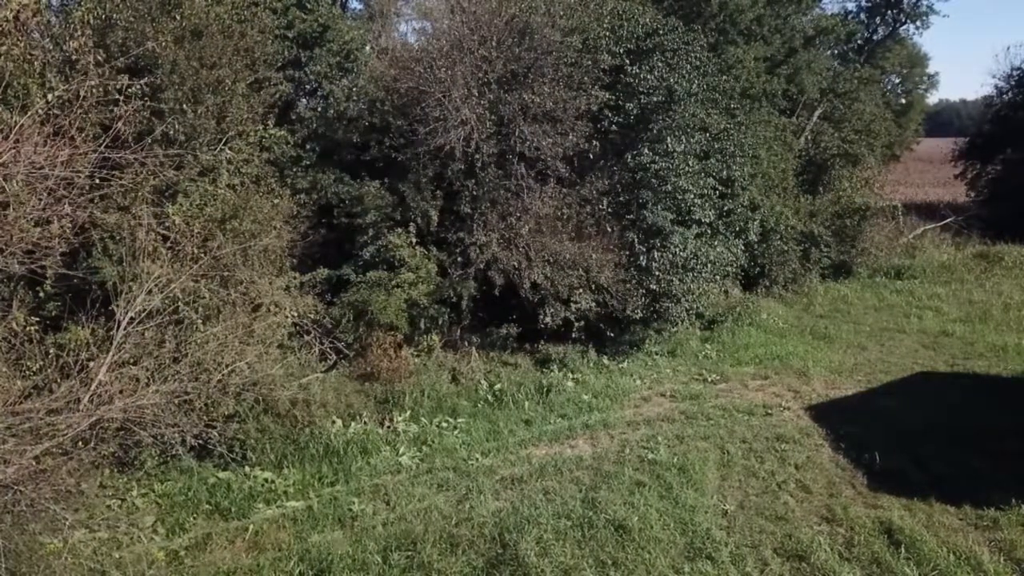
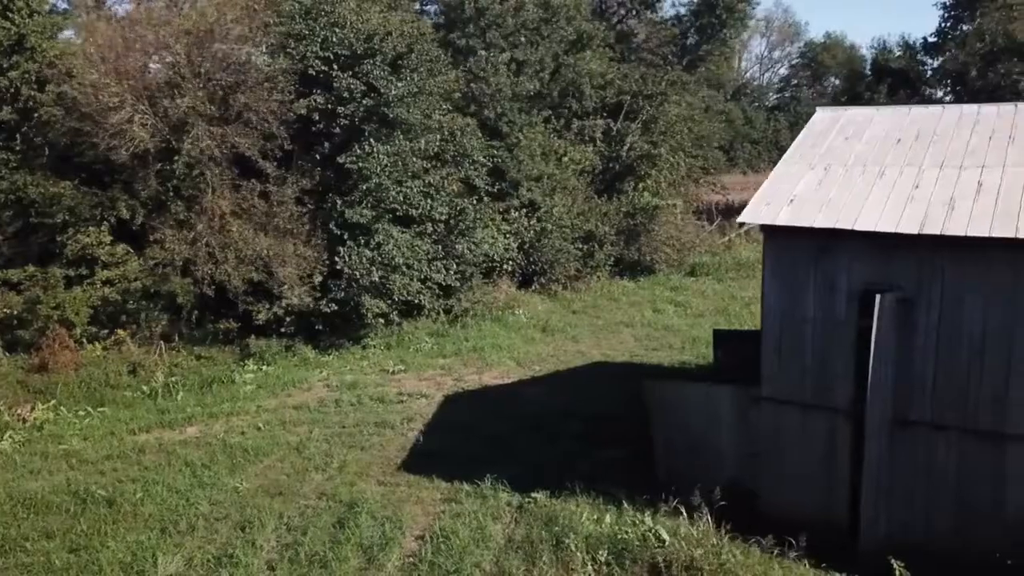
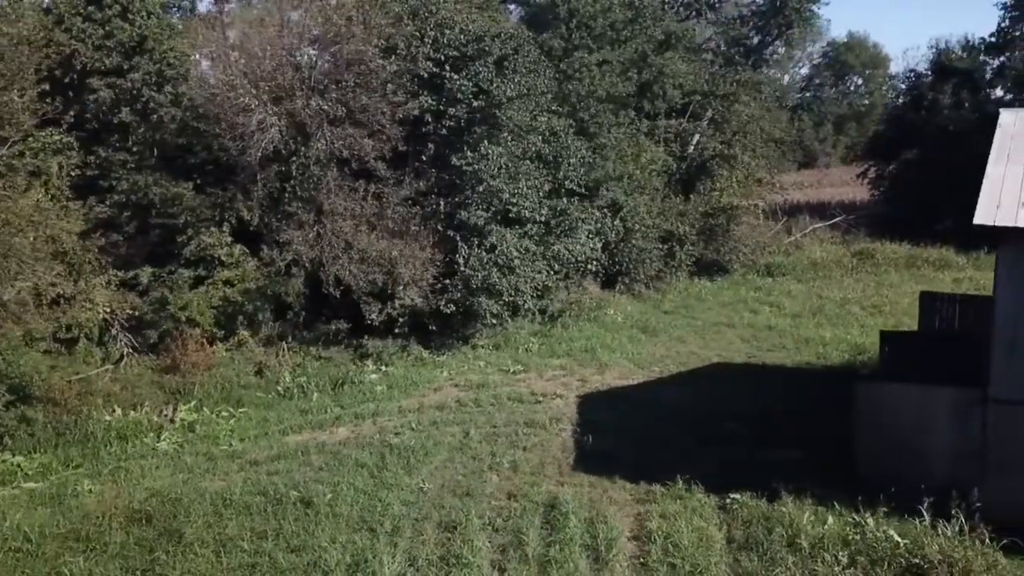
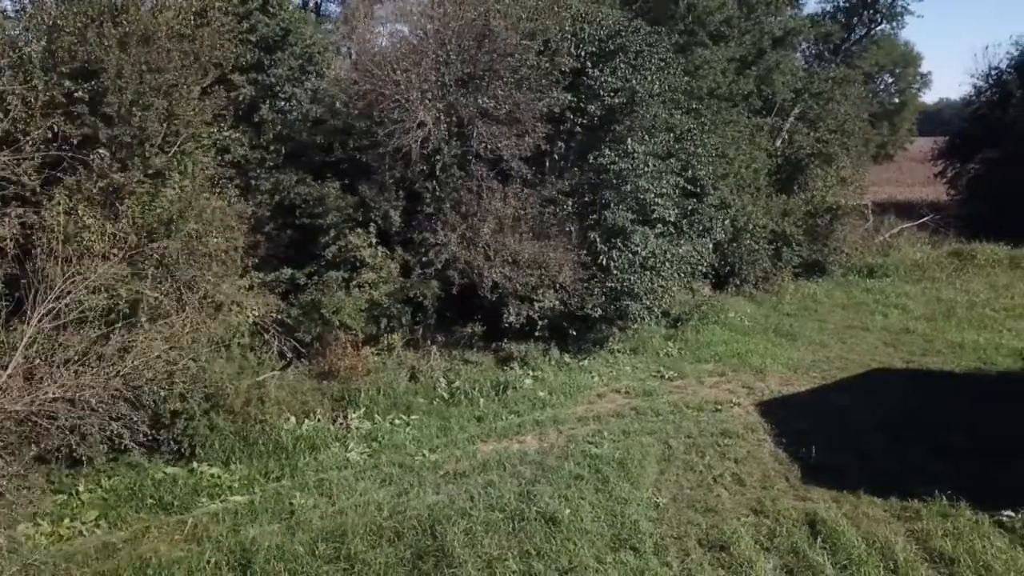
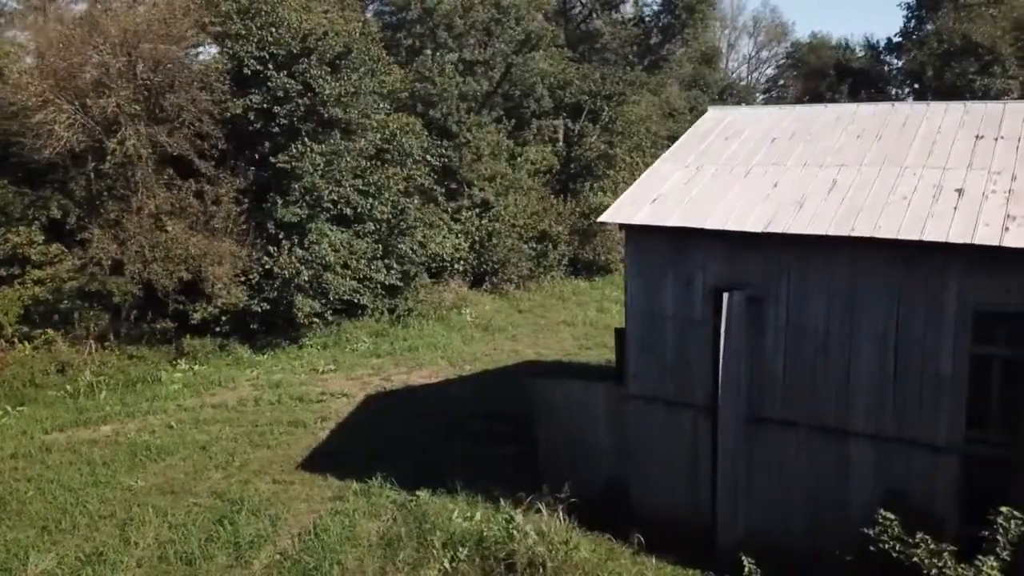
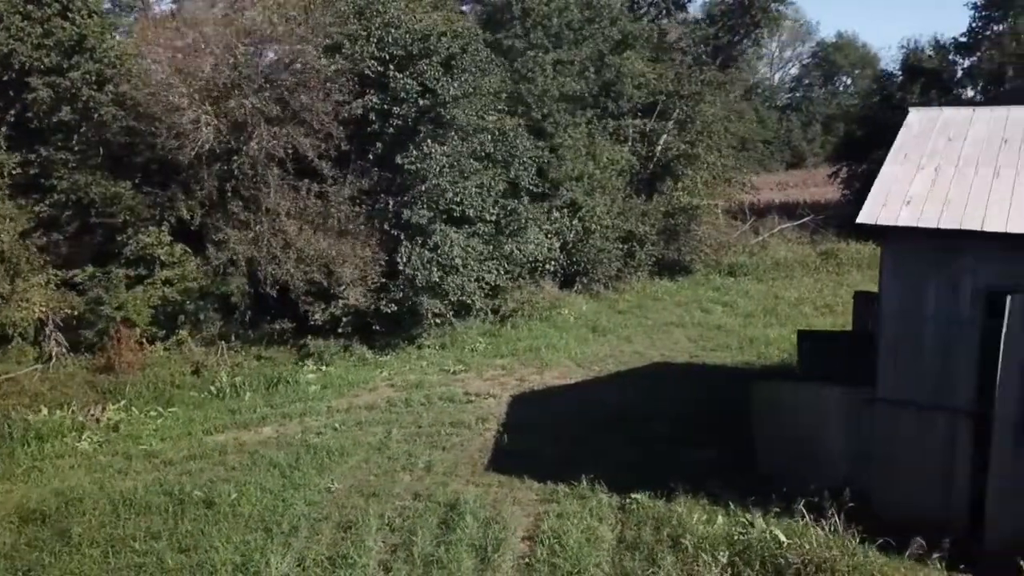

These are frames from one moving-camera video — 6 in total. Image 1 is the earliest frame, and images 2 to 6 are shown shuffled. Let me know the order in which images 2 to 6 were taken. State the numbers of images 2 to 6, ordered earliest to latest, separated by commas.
4, 3, 6, 2, 5
